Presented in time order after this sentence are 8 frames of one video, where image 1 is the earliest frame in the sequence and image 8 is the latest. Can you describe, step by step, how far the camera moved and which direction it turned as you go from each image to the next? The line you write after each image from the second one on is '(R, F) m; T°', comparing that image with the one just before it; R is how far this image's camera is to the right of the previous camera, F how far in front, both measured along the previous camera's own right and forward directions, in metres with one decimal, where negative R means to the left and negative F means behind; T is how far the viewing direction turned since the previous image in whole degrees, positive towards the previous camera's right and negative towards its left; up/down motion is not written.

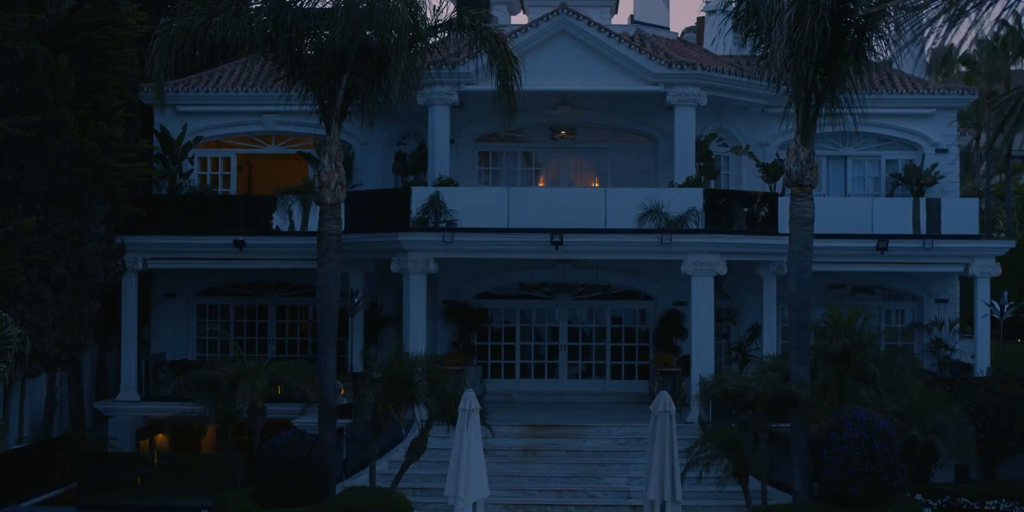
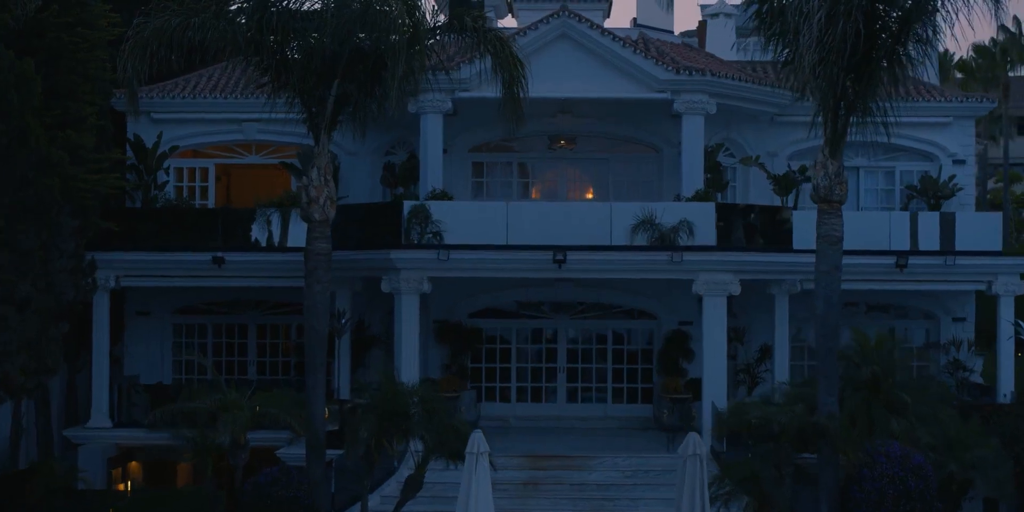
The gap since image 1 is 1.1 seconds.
(-0.3, +1.3) m; +1°
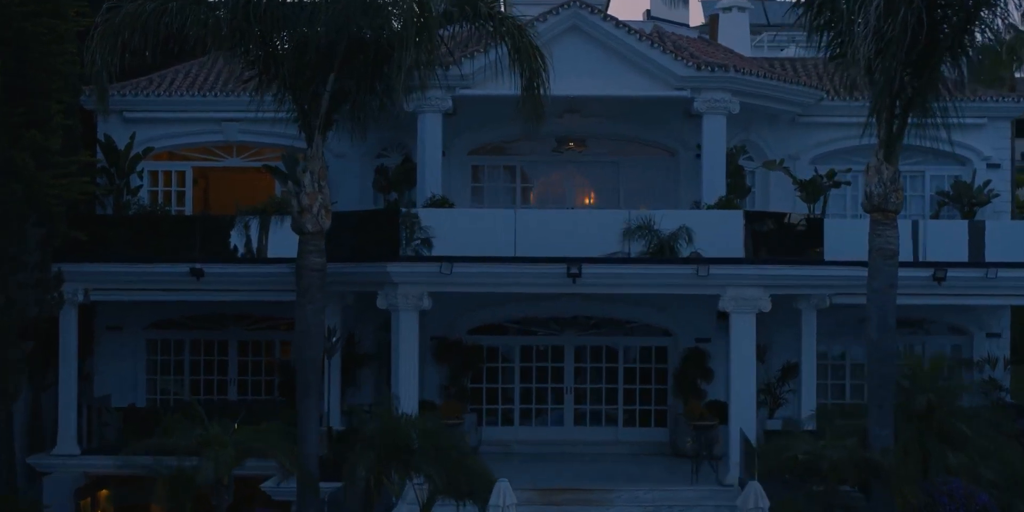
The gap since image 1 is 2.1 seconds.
(-0.4, +1.7) m; +1°
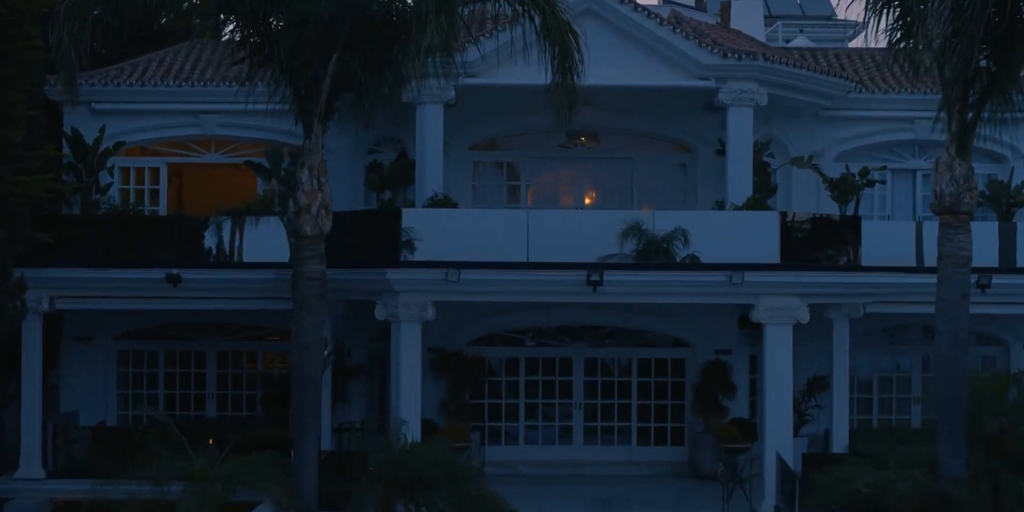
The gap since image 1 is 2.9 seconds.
(-0.5, +1.7) m; +1°
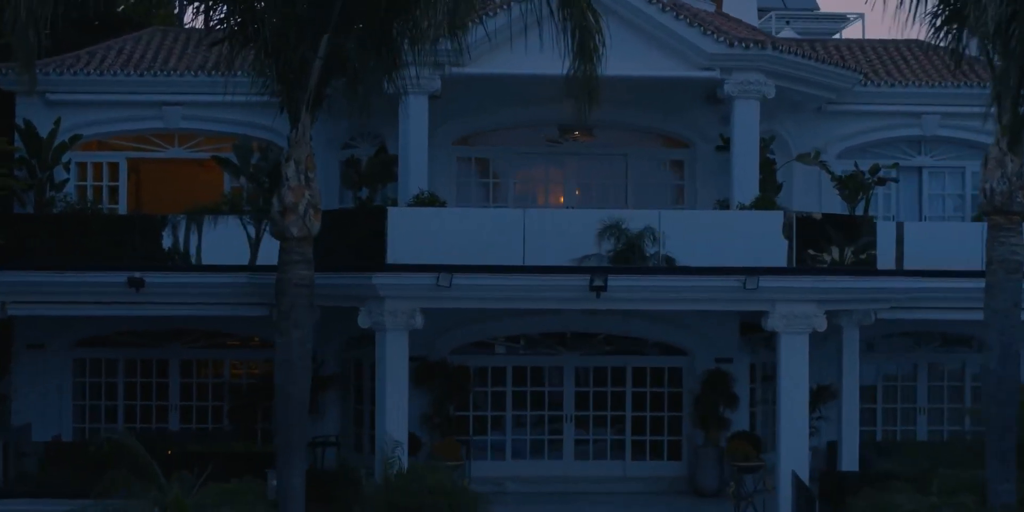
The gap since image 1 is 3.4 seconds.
(-0.4, +1.2) m; +2°
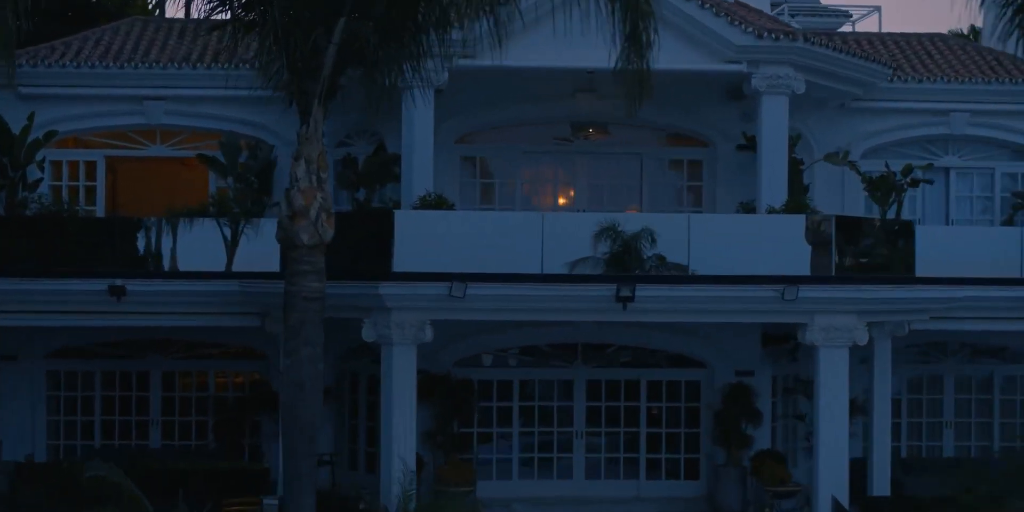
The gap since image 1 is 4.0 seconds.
(-0.4, +1.2) m; +1°
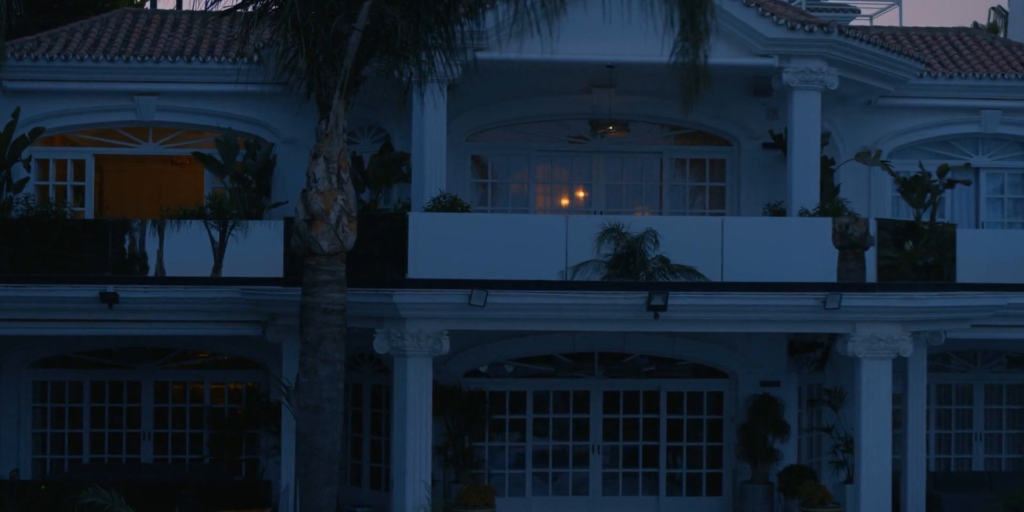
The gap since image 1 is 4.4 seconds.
(-0.3, +0.9) m; +1°
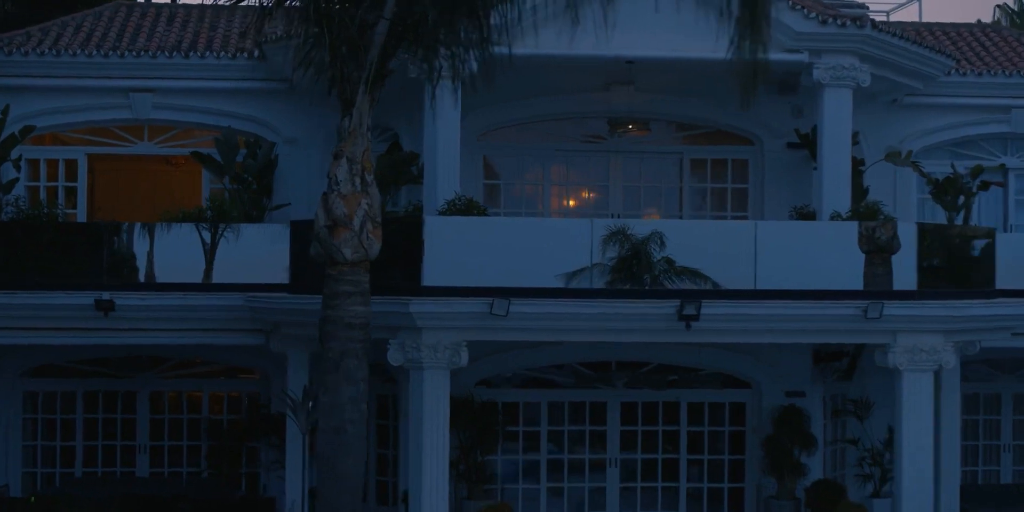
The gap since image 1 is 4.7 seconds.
(-0.3, +0.7) m; +1°
